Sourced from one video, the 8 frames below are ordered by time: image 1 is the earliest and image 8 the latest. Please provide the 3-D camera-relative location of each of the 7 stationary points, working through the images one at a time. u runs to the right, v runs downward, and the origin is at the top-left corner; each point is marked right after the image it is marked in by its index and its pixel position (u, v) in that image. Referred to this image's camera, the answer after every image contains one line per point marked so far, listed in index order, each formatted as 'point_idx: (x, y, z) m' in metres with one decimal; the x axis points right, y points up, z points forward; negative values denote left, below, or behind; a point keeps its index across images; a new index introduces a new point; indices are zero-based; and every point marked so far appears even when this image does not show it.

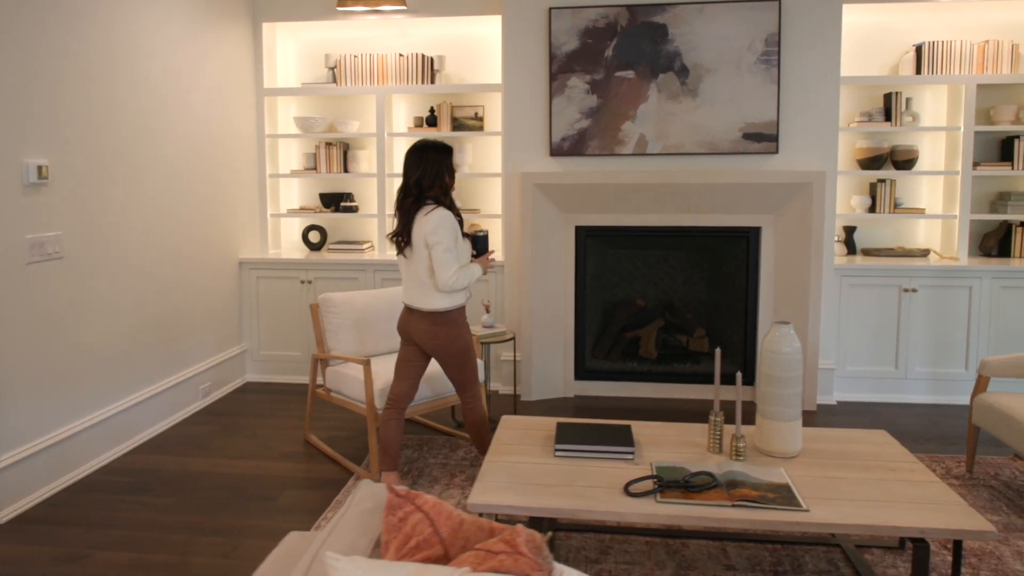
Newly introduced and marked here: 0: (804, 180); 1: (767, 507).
0: (+1.9, +0.7, +4.4) m
1: (+0.8, -0.7, +2.3) m
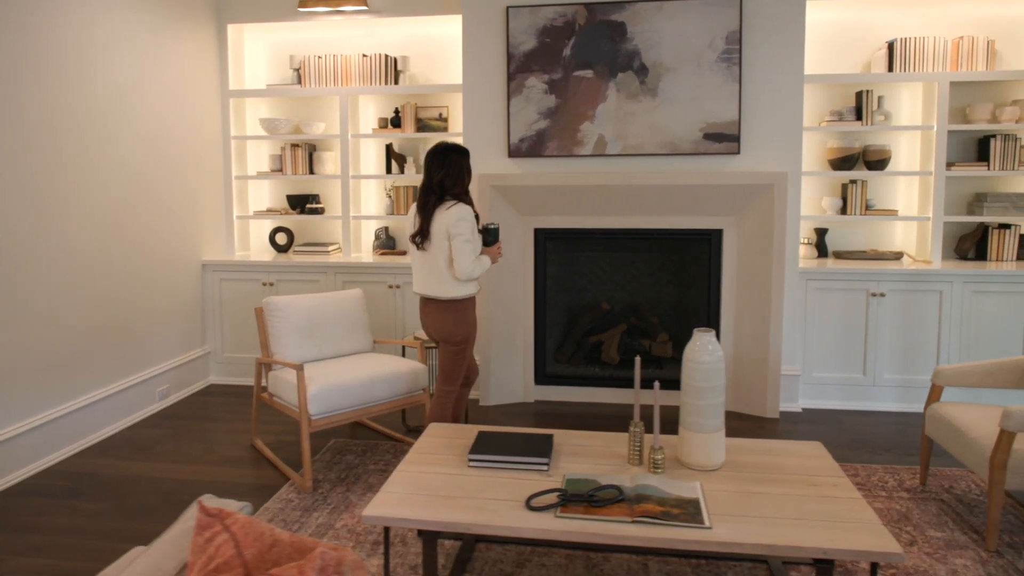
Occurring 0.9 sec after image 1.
0: (+1.6, +0.7, +4.3) m
1: (+0.5, -0.8, +2.2) m
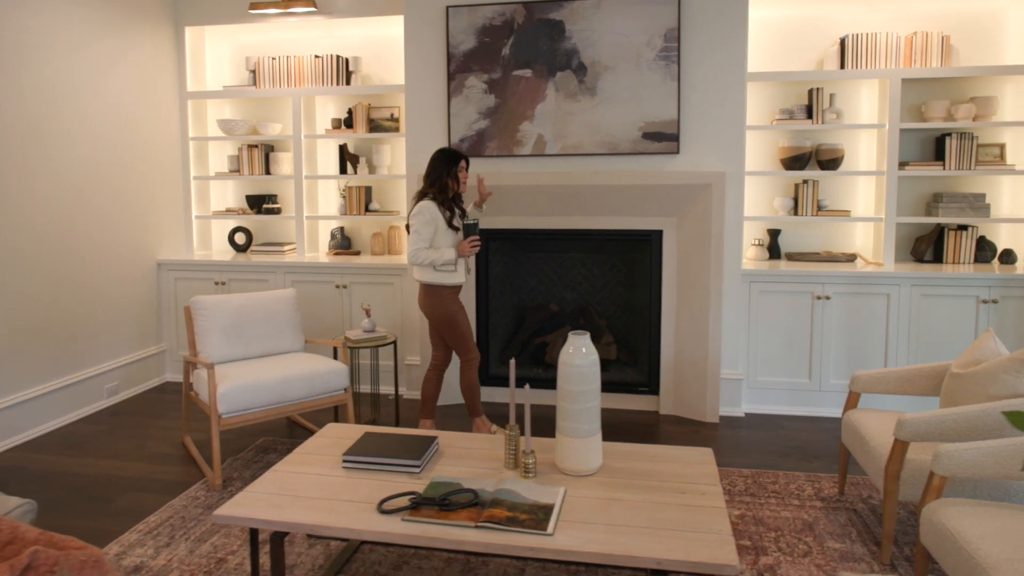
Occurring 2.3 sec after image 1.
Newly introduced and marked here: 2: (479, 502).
0: (+1.2, +0.7, +4.2) m
1: (0.0, -0.8, +2.2) m
2: (-0.1, -0.7, +2.4) m
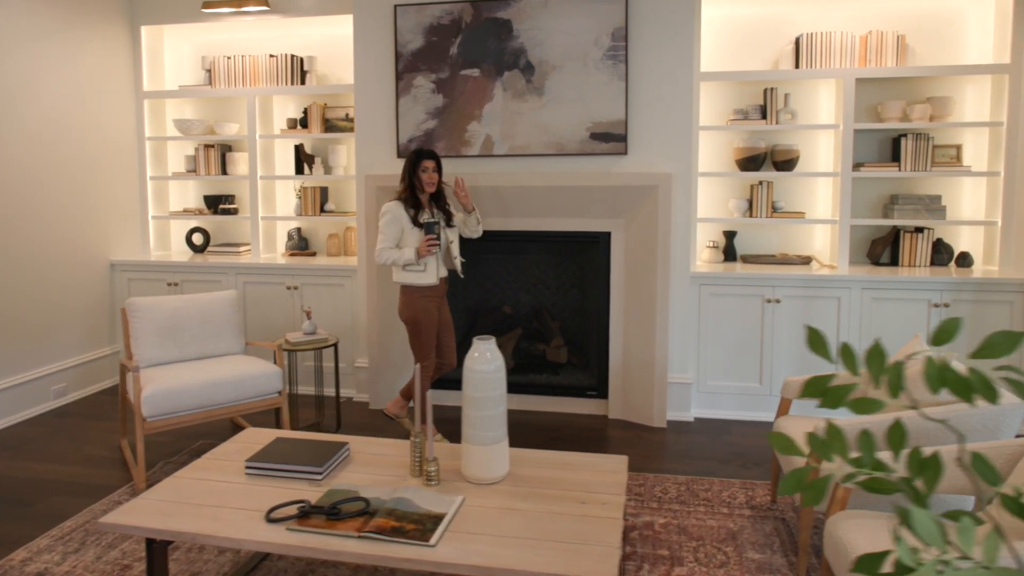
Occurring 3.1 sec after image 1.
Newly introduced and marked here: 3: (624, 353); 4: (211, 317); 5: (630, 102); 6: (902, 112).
0: (+0.8, +0.6, +4.2) m
1: (-0.4, -0.8, +2.2) m
2: (-0.5, -0.7, +2.3) m
3: (+0.7, -0.4, +4.5) m
4: (-1.8, -0.2, +4.0) m
5: (+0.7, +1.1, +4.2) m
6: (+2.5, +1.1, +4.4) m
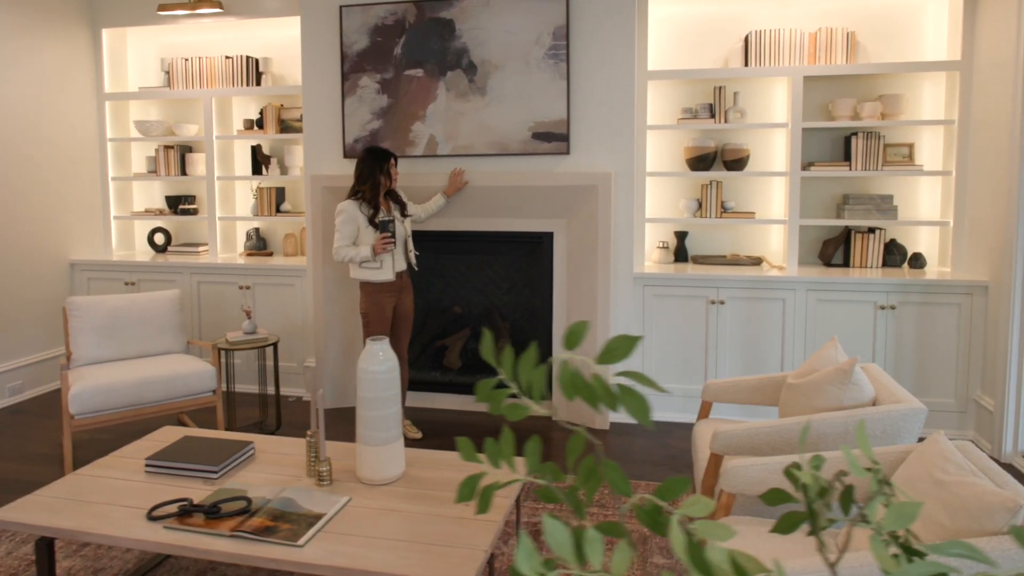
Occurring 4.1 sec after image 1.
0: (+0.5, +0.6, +4.1) m
1: (-0.8, -0.8, +2.2) m
2: (-0.9, -0.7, +2.3) m
3: (+0.4, -0.4, +4.5) m
4: (-2.1, -0.2, +4.0) m
5: (+0.4, +1.1, +4.2) m
6: (+2.1, +1.1, +4.3) m
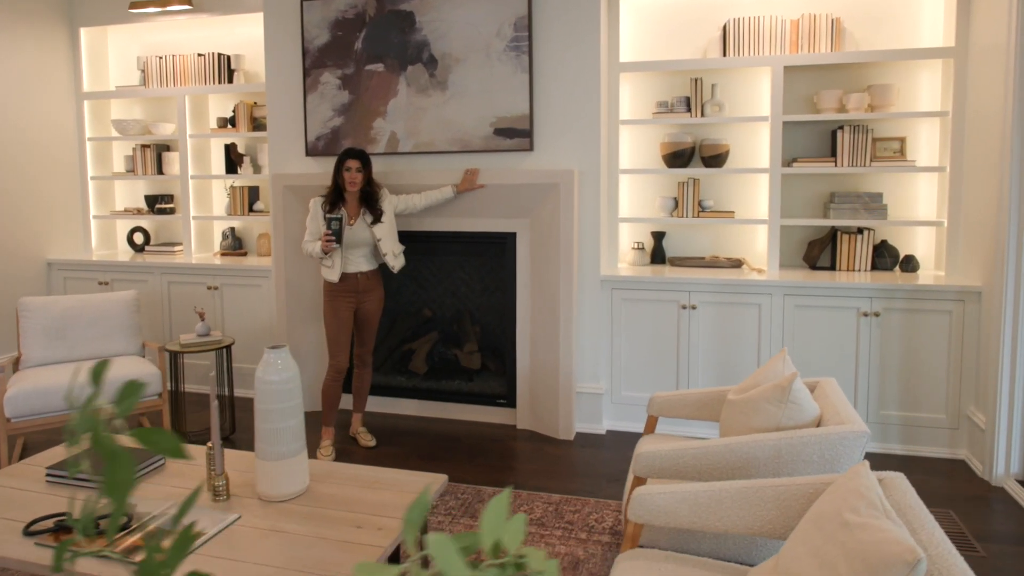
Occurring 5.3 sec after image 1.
0: (+0.2, +0.6, +3.9) m
1: (-1.1, -0.8, +2.0) m
2: (-1.2, -0.8, +2.2) m
3: (+0.1, -0.4, +4.3) m
4: (-2.4, -0.2, +4.0) m
5: (+0.1, +1.1, +4.0) m
6: (+1.9, +1.1, +4.0) m
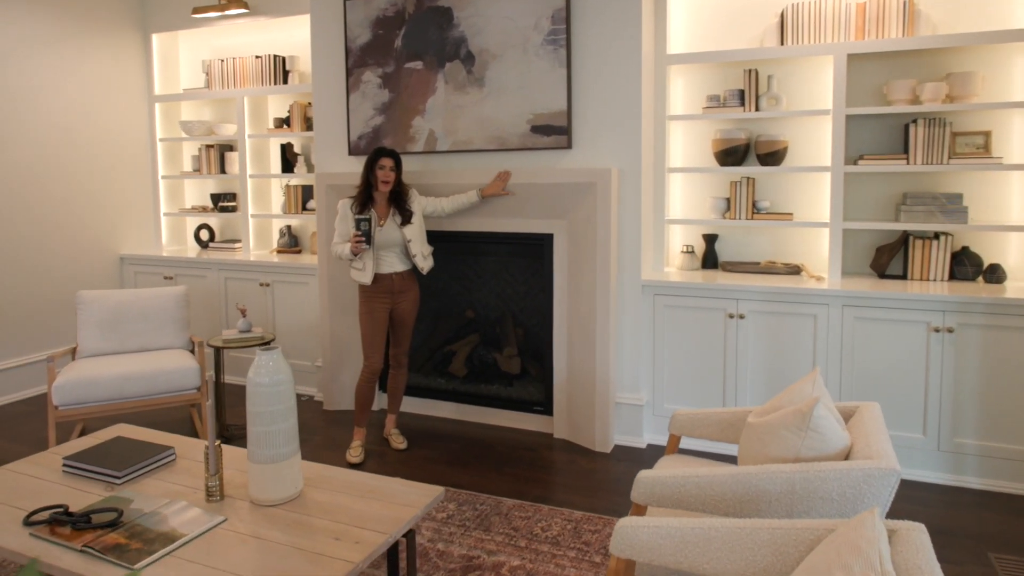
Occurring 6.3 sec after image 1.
0: (+0.4, +0.6, +3.8) m
1: (-1.2, -0.8, +2.0) m
2: (-1.3, -0.8, +2.2) m
3: (+0.4, -0.5, +4.1) m
4: (-2.2, -0.1, +4.1) m
5: (+0.3, +1.1, +3.8) m
6: (+2.1, +1.0, +3.6) m
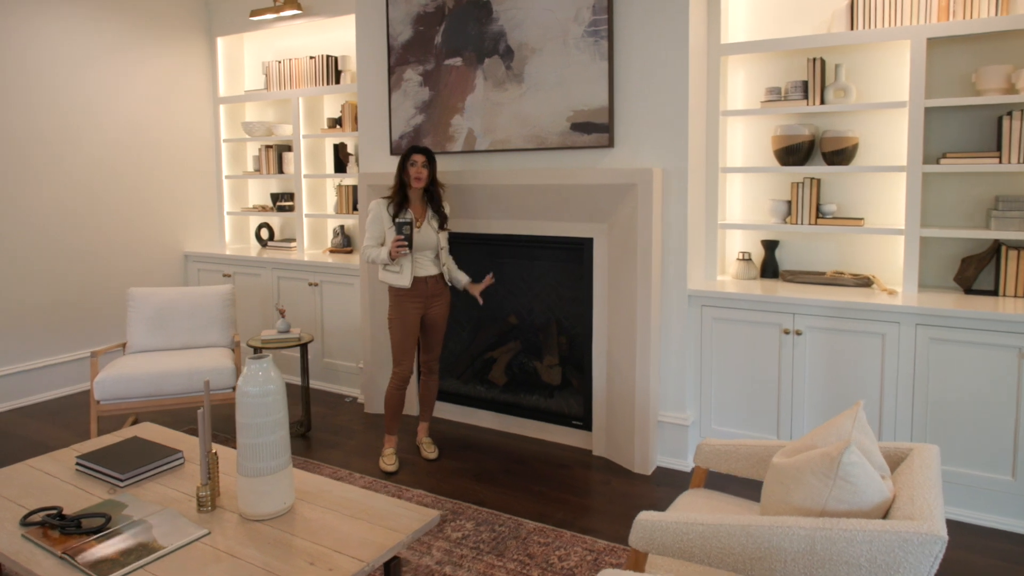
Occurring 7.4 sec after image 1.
0: (+0.6, +0.5, +3.5) m
1: (-1.3, -0.8, +2.0) m
2: (-1.3, -0.8, +2.2) m
3: (+0.6, -0.5, +3.8) m
4: (-1.9, -0.1, +4.2) m
5: (+0.5, +1.0, +3.6) m
6: (+2.3, +0.9, +3.1) m
